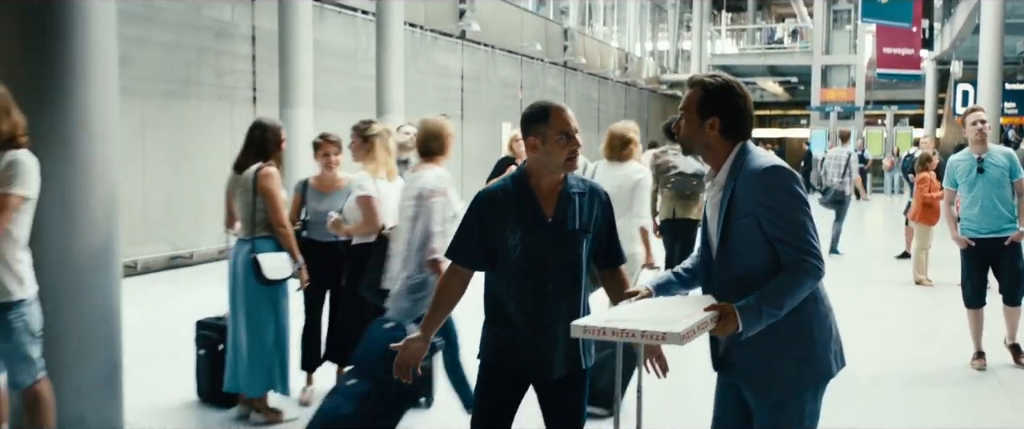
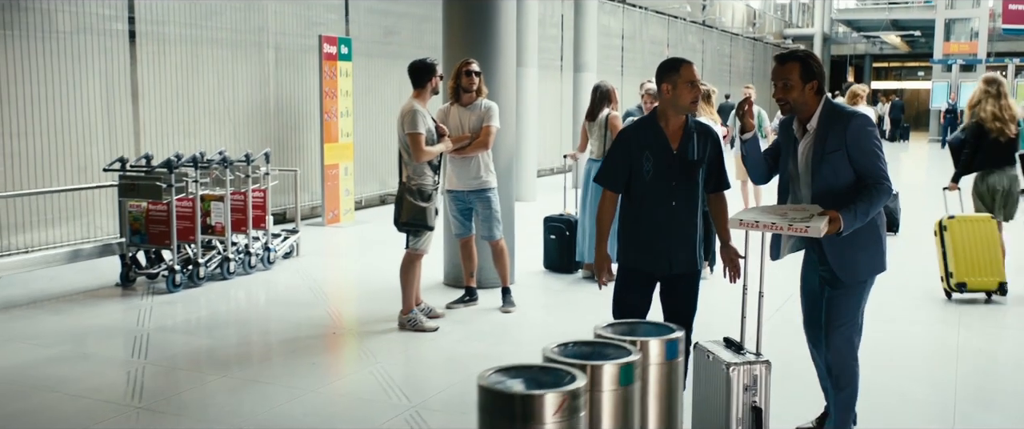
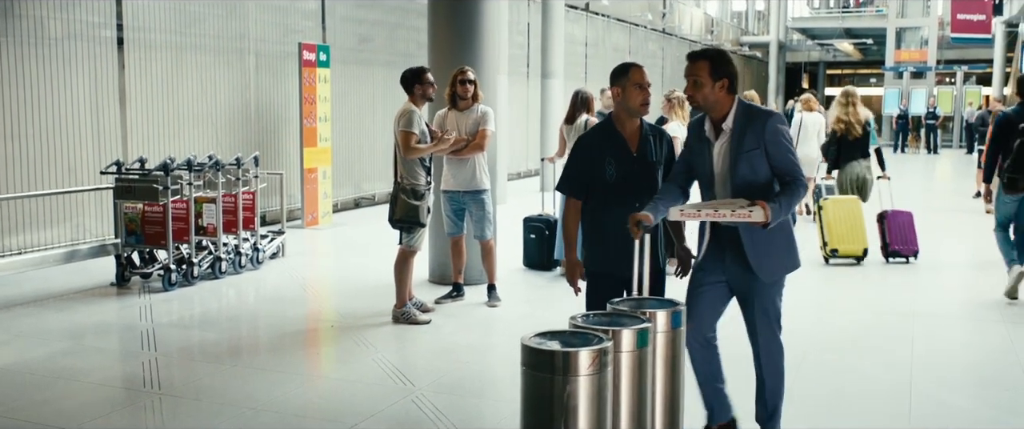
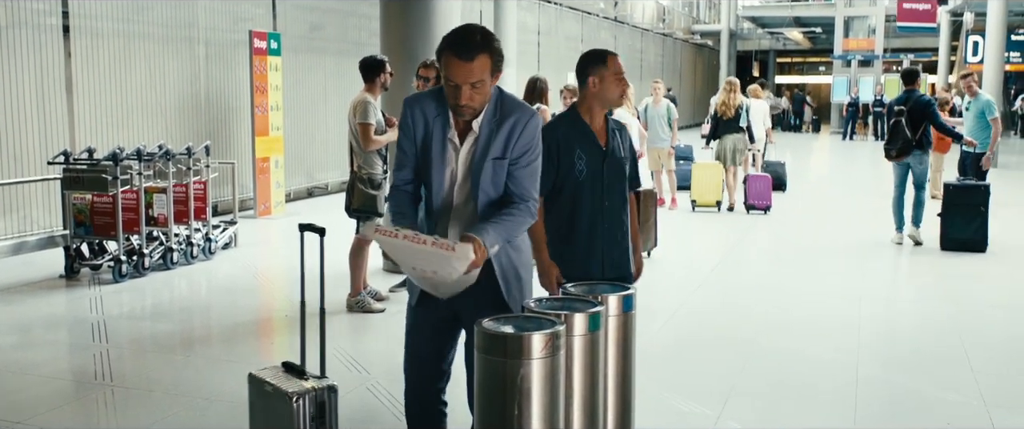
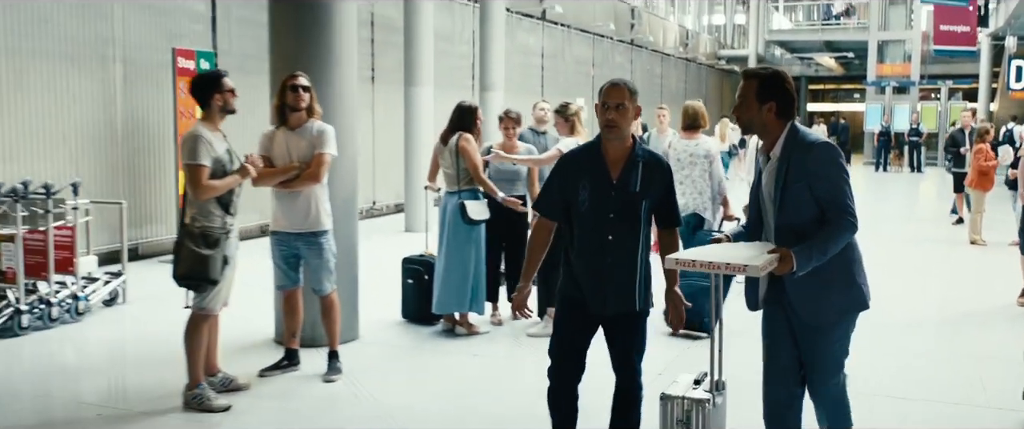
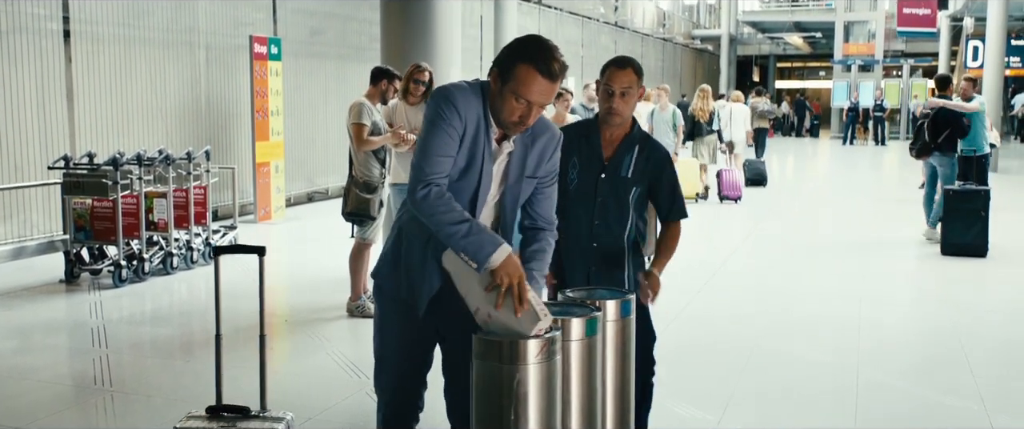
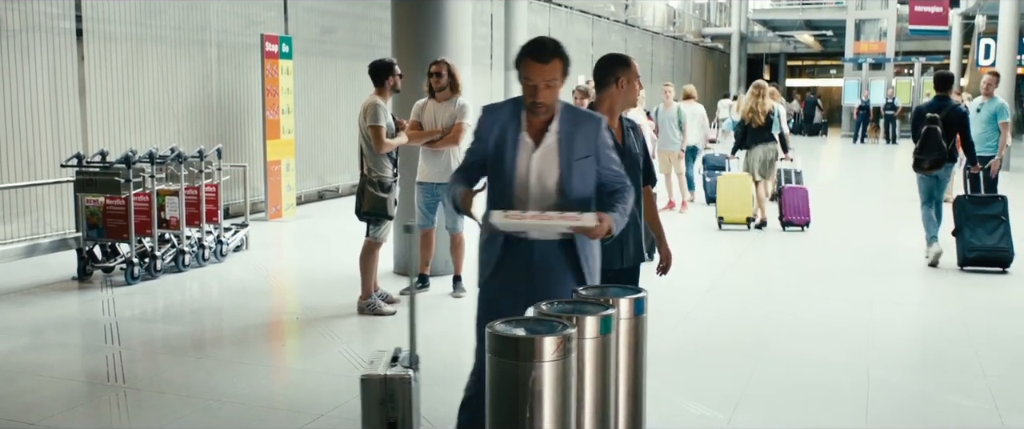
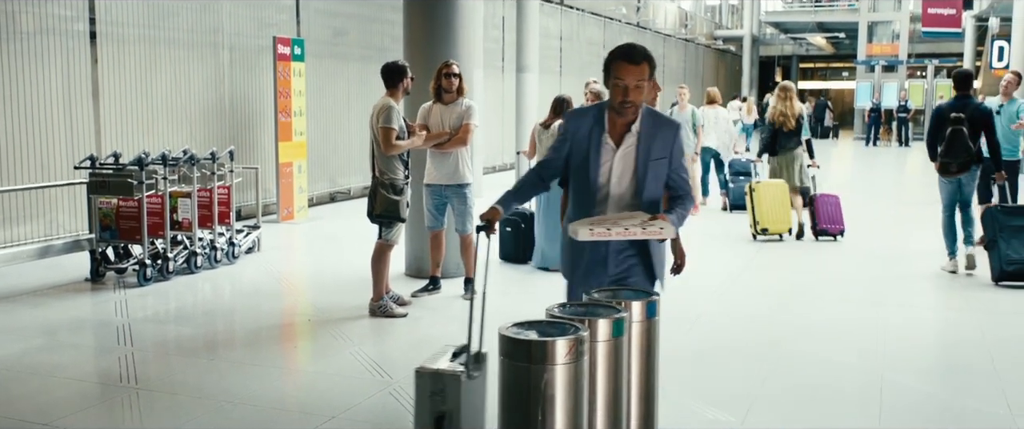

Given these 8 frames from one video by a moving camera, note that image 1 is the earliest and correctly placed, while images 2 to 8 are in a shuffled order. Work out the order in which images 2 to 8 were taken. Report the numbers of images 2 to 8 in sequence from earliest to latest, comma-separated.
5, 2, 3, 8, 7, 4, 6
